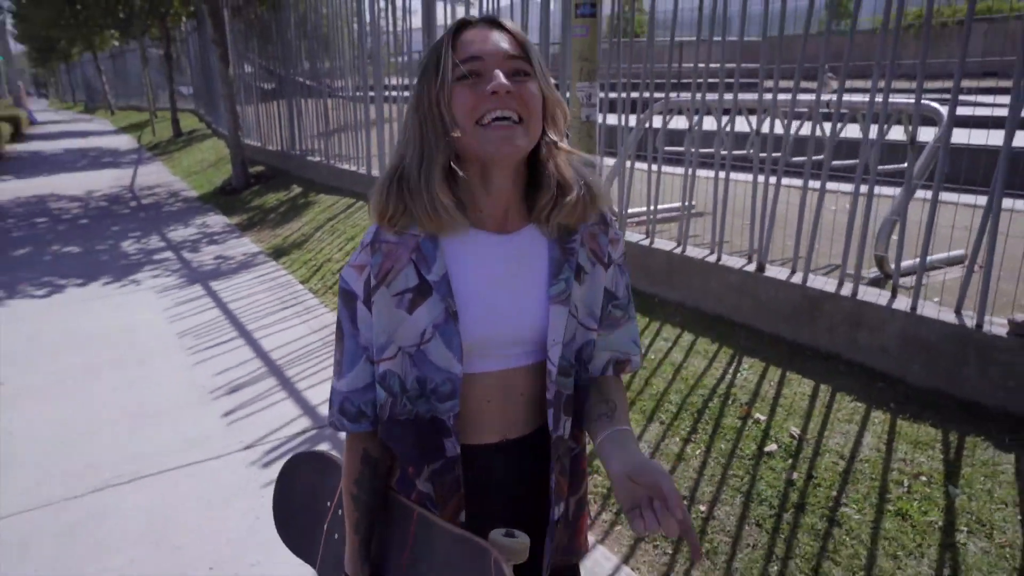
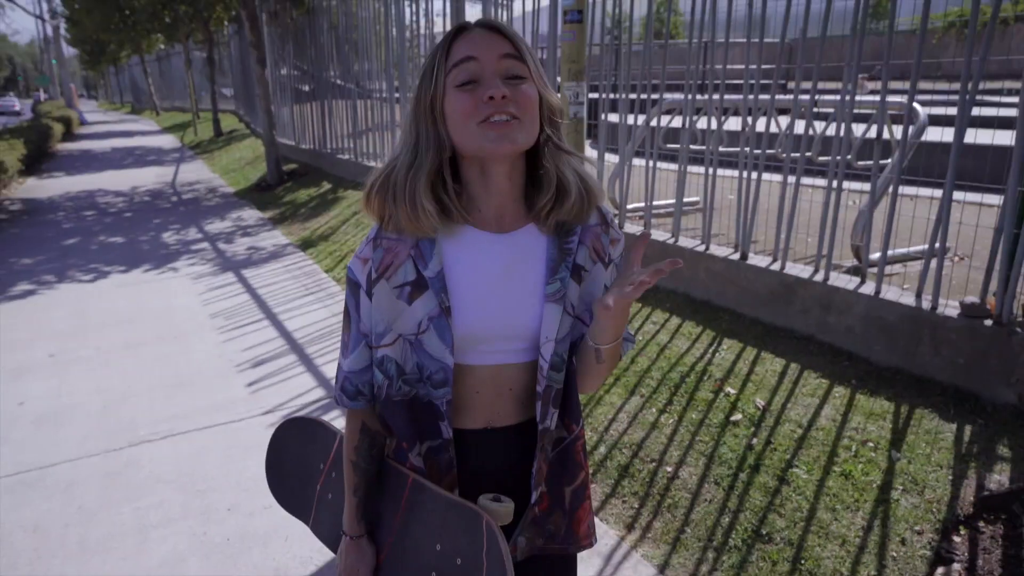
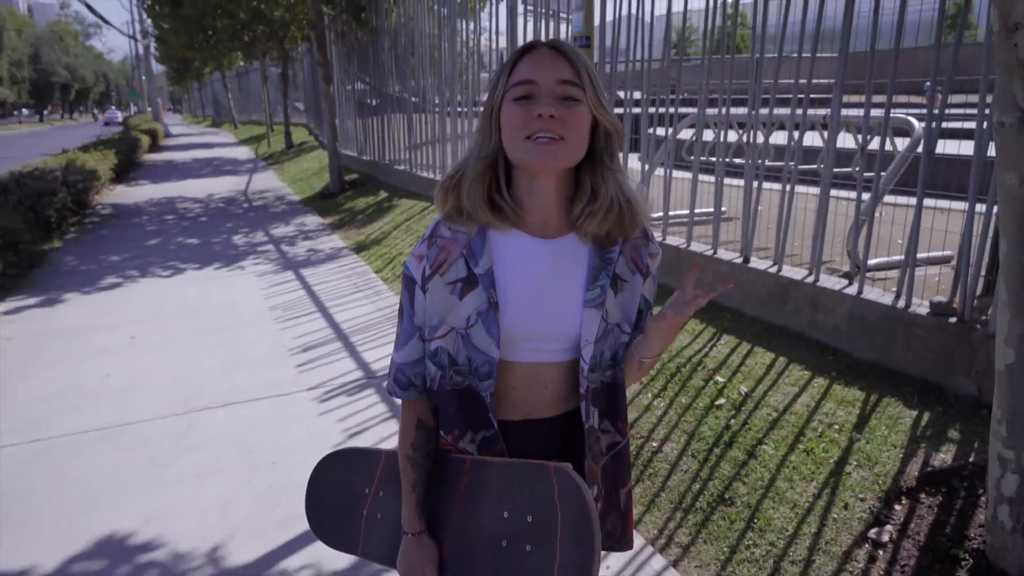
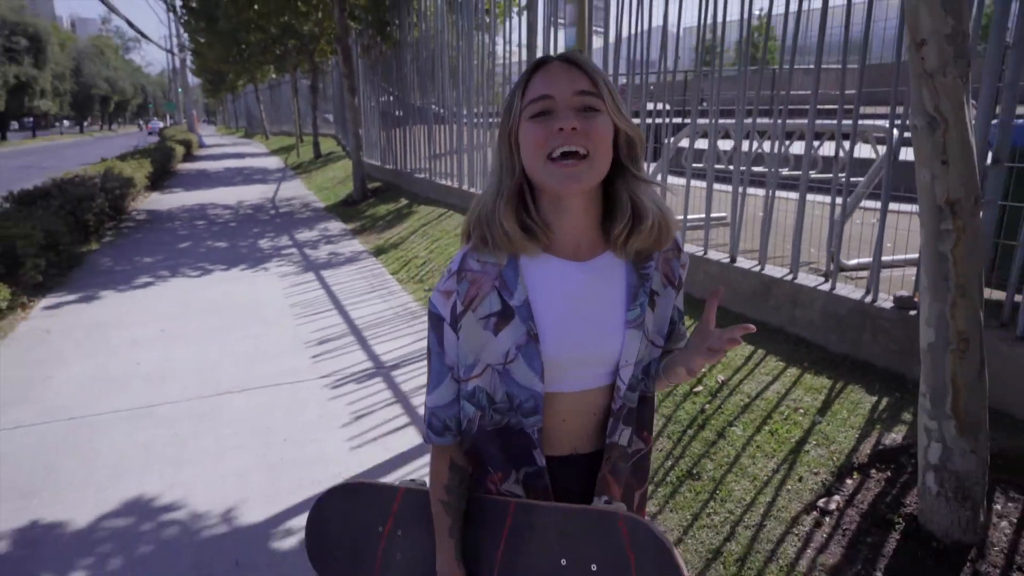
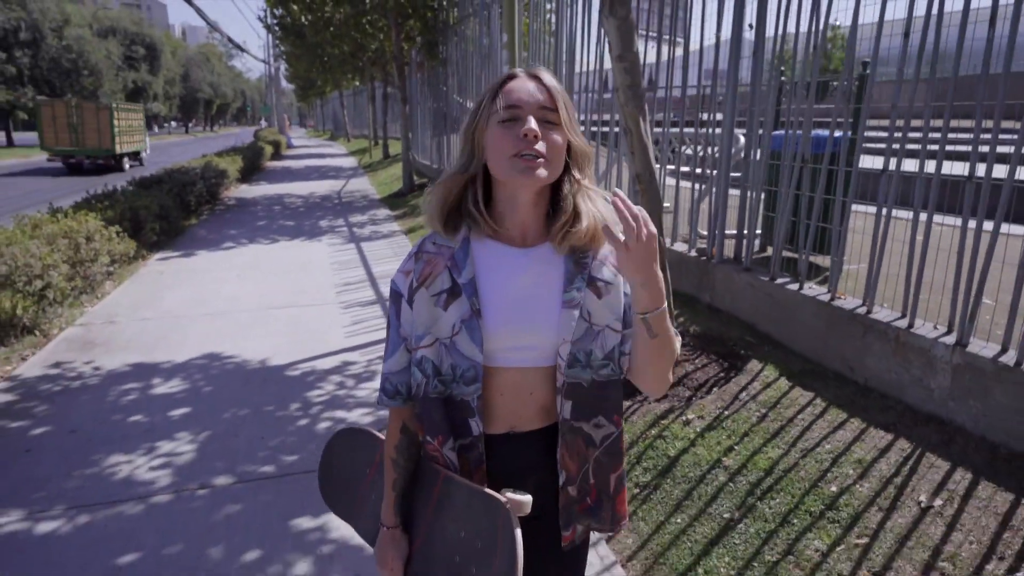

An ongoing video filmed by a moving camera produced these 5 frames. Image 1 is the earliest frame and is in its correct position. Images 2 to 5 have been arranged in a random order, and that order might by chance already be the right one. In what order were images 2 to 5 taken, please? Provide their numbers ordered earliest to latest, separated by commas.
2, 3, 4, 5
